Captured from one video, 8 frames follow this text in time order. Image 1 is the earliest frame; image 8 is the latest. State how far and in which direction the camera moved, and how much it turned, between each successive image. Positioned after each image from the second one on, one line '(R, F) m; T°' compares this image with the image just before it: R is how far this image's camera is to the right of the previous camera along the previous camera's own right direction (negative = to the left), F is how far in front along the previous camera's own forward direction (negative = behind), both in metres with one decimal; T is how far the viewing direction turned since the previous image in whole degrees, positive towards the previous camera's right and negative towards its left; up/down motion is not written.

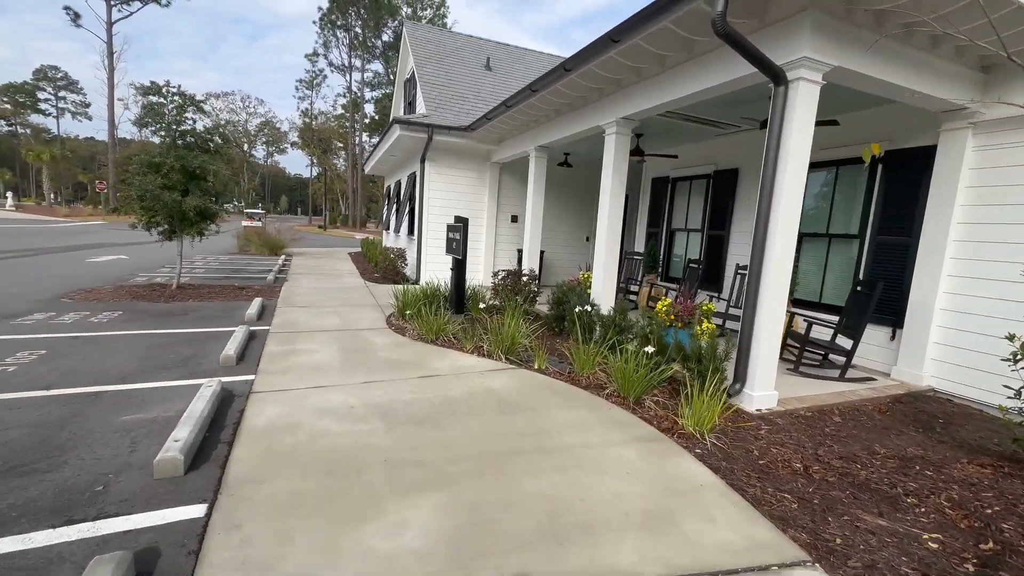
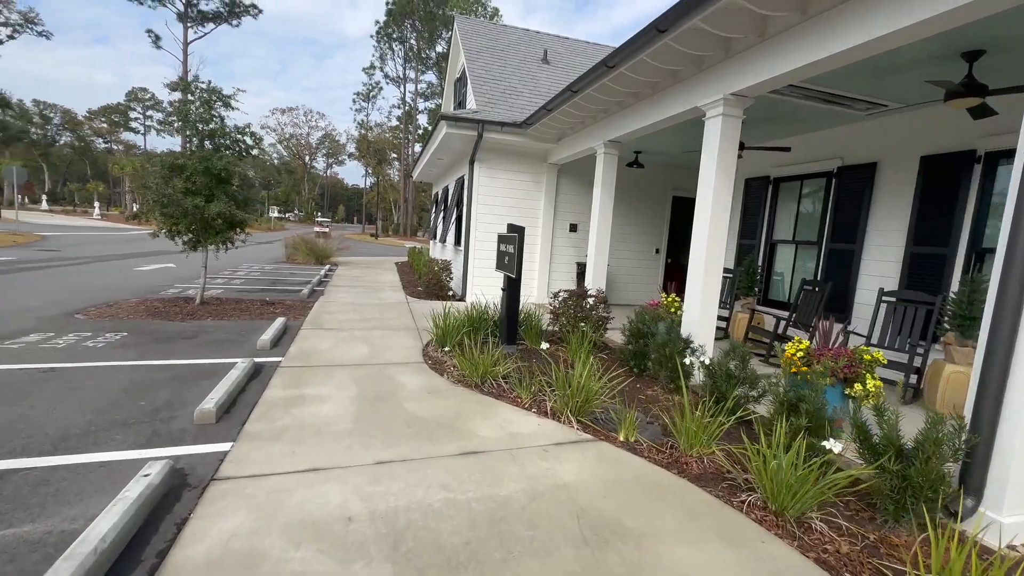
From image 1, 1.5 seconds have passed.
(-0.2, +1.3) m; -6°
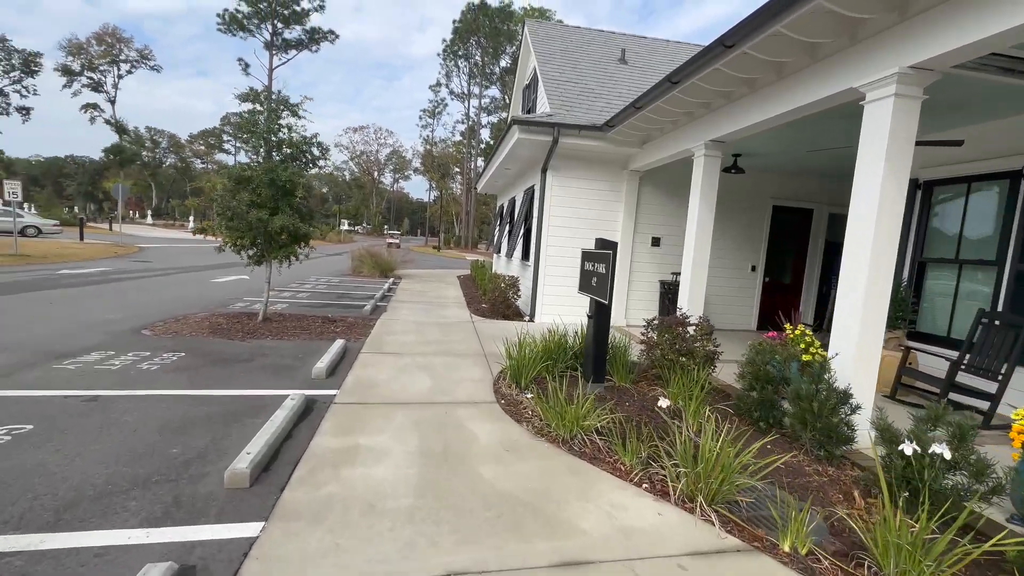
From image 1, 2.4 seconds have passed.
(-0.3, +0.8) m; -7°
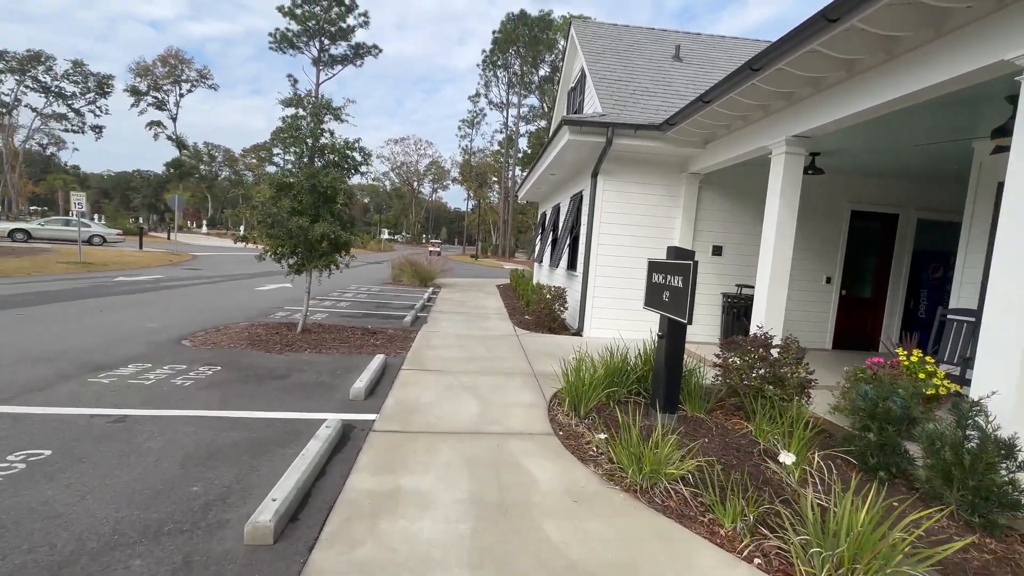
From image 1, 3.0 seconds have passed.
(-0.2, +0.5) m; -5°
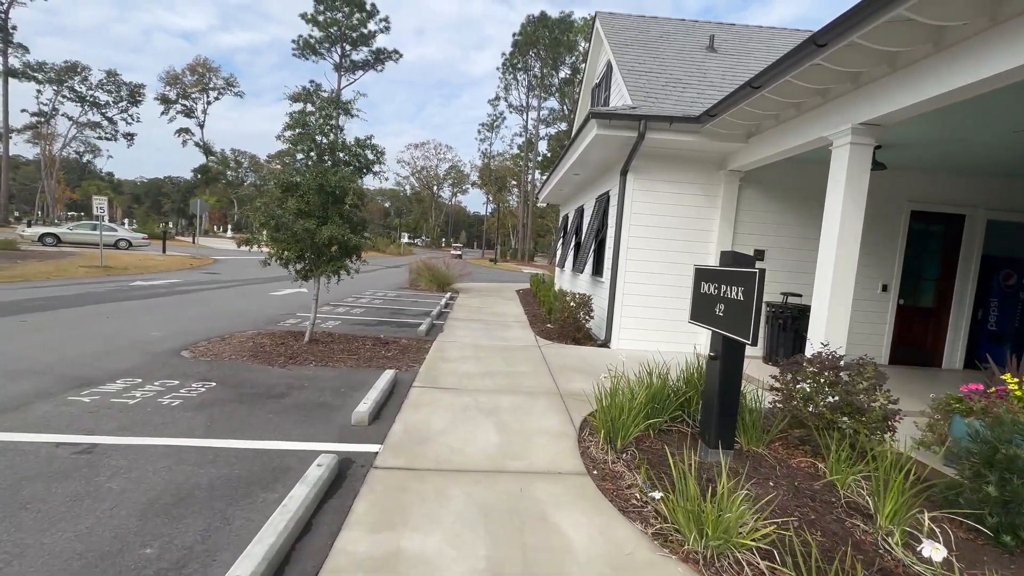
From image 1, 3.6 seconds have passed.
(0.0, +0.5) m; -2°
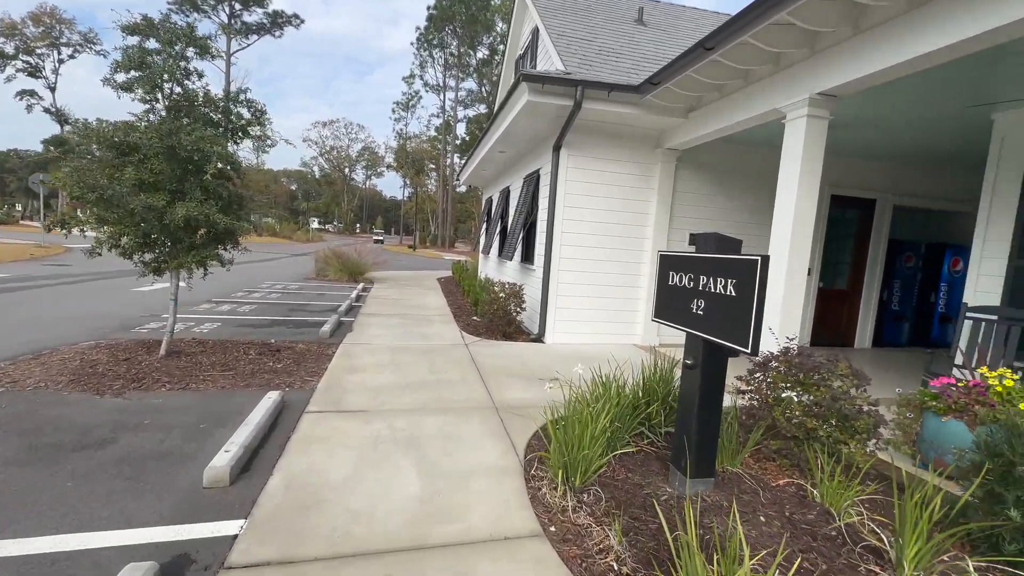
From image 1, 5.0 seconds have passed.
(0.0, +0.9) m; +10°
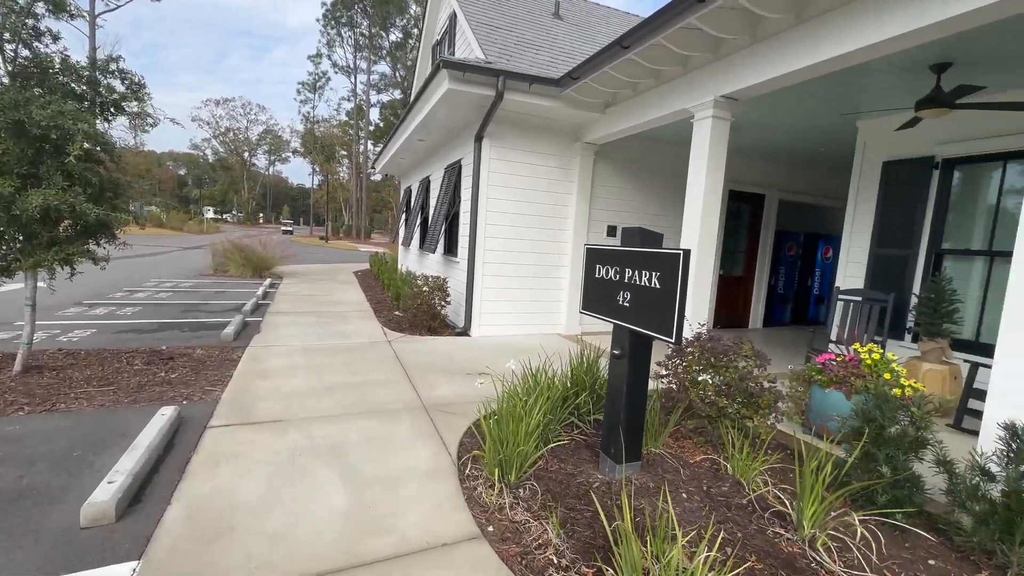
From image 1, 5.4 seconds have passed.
(-0.1, +0.1) m; +10°
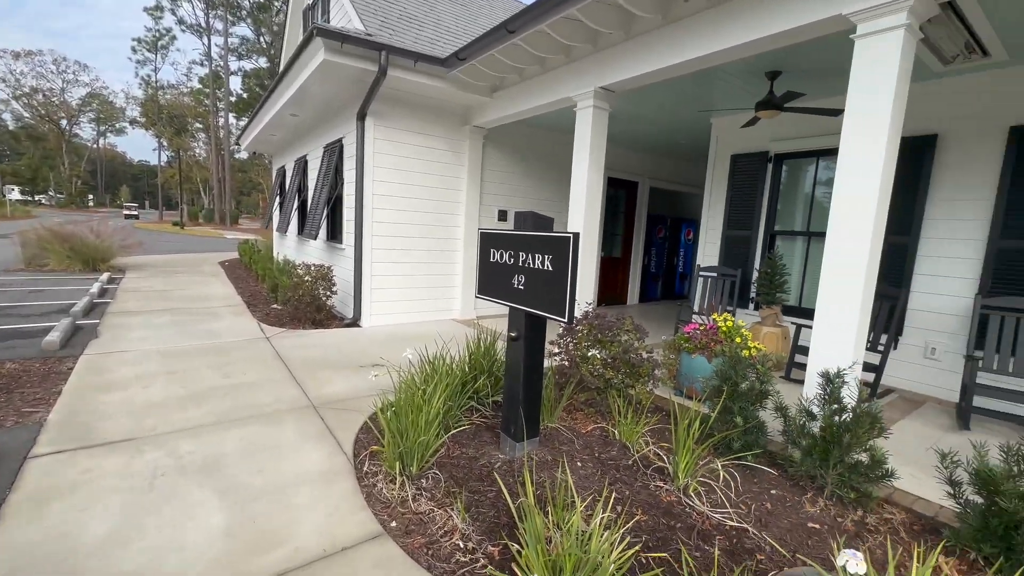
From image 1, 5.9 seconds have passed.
(0.0, 0.0) m; +14°
